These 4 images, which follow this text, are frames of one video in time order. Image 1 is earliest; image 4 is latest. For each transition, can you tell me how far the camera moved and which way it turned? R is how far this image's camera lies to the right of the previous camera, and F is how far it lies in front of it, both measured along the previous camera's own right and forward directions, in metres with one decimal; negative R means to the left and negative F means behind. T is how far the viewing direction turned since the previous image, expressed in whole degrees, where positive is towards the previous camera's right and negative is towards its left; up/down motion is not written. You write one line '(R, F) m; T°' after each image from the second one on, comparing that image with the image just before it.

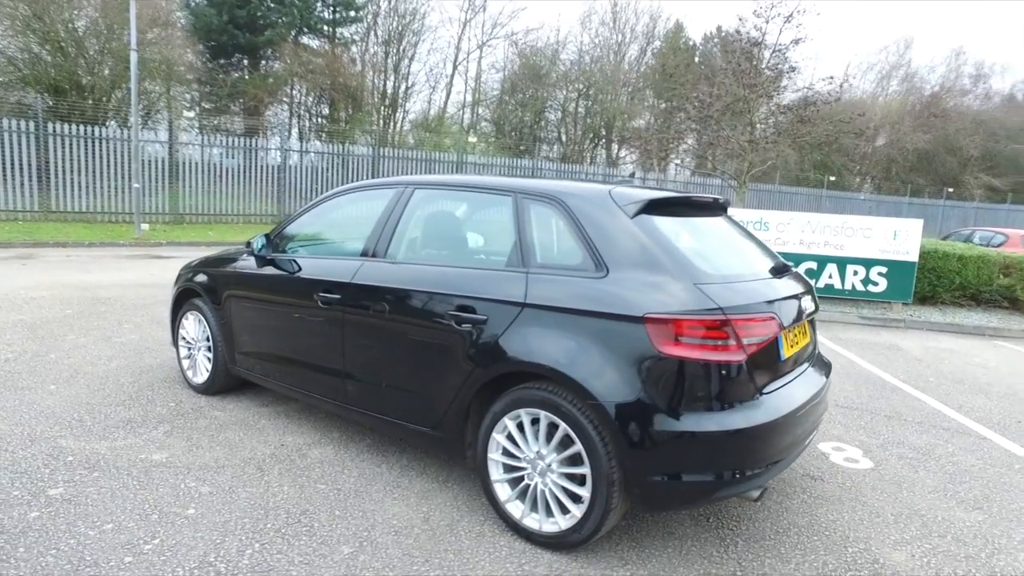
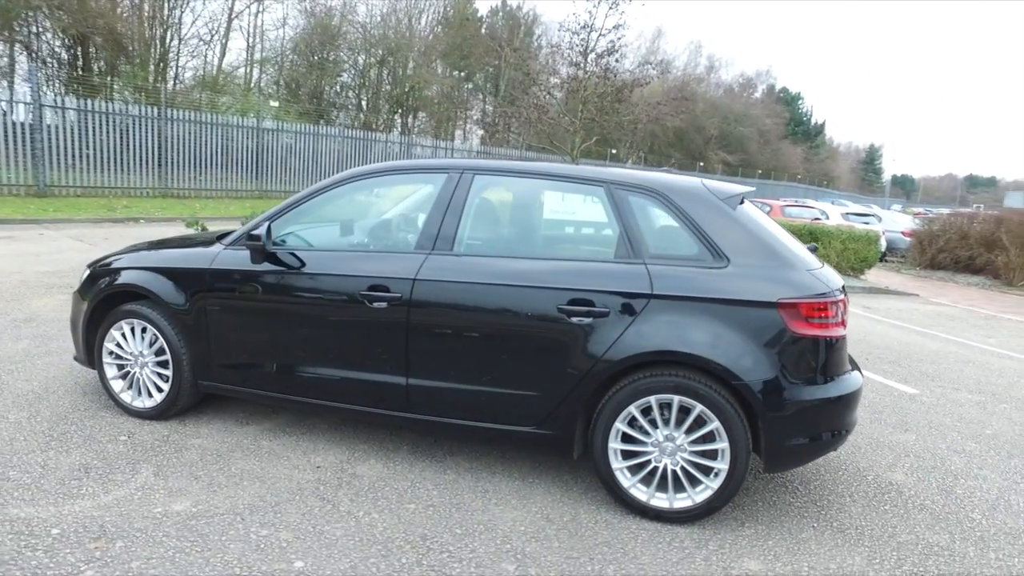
(-1.7, +0.4) m; +21°
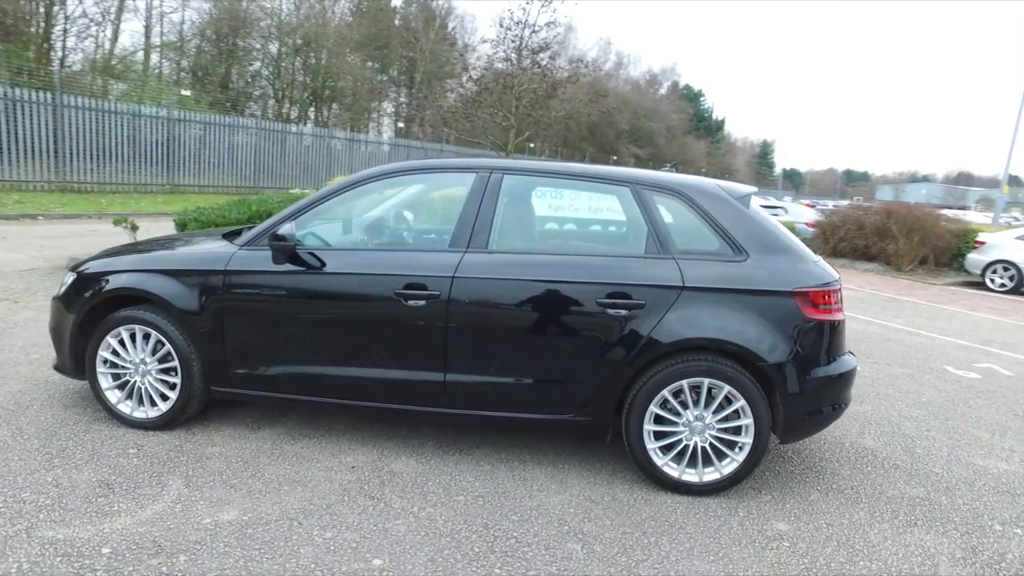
(-0.7, -0.1) m; +8°
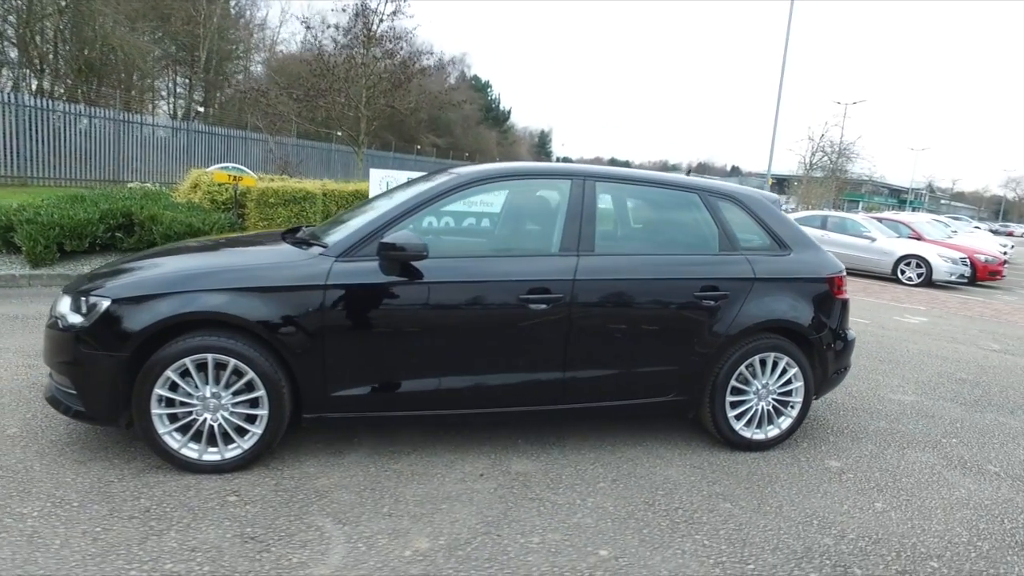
(-1.9, +0.2) m; +20°
